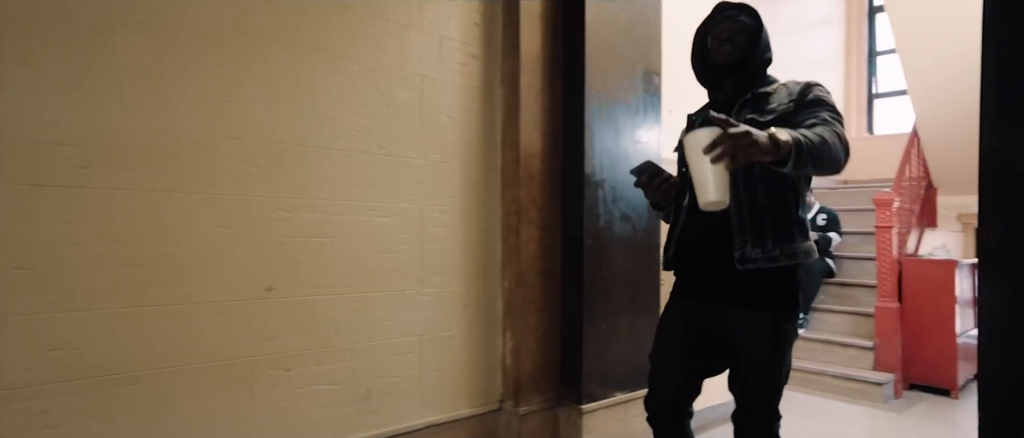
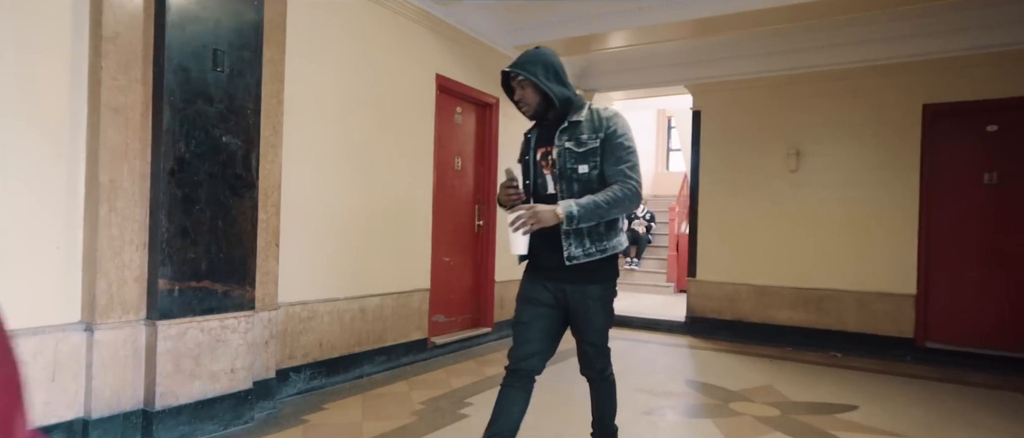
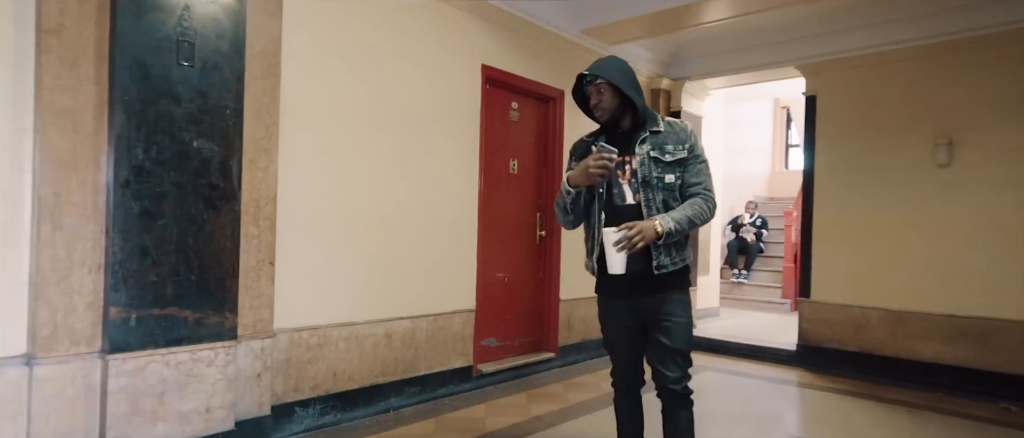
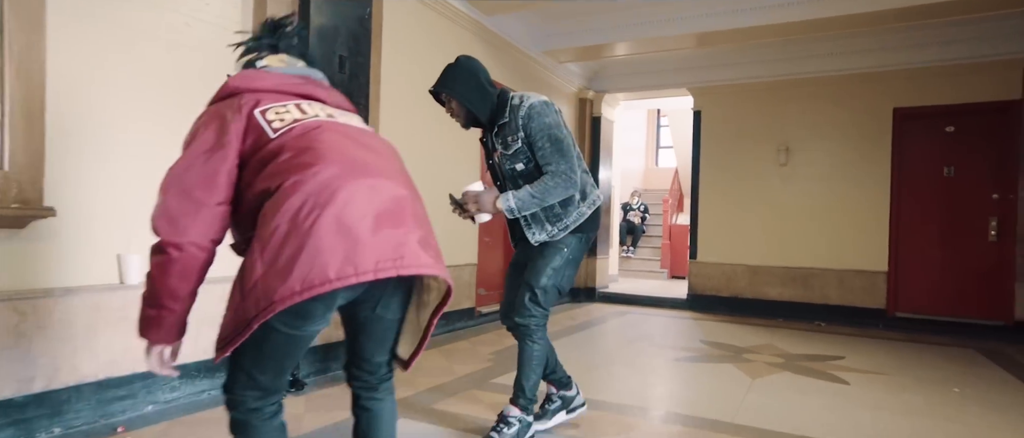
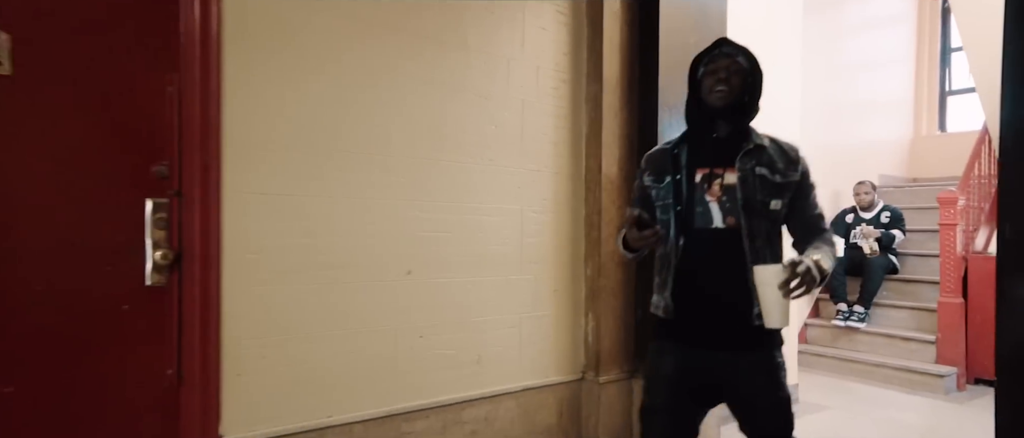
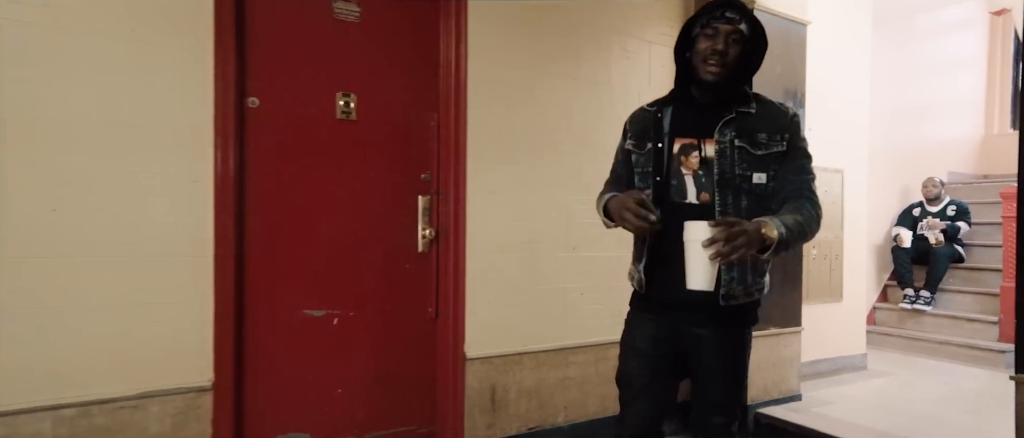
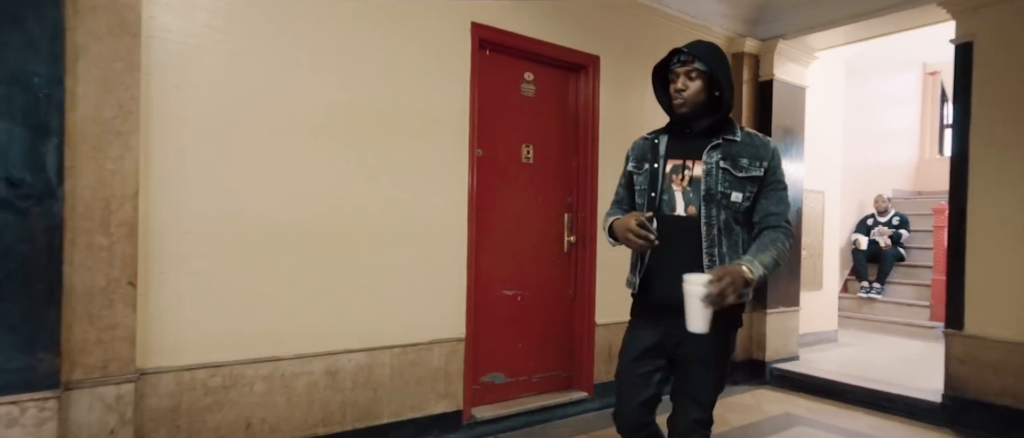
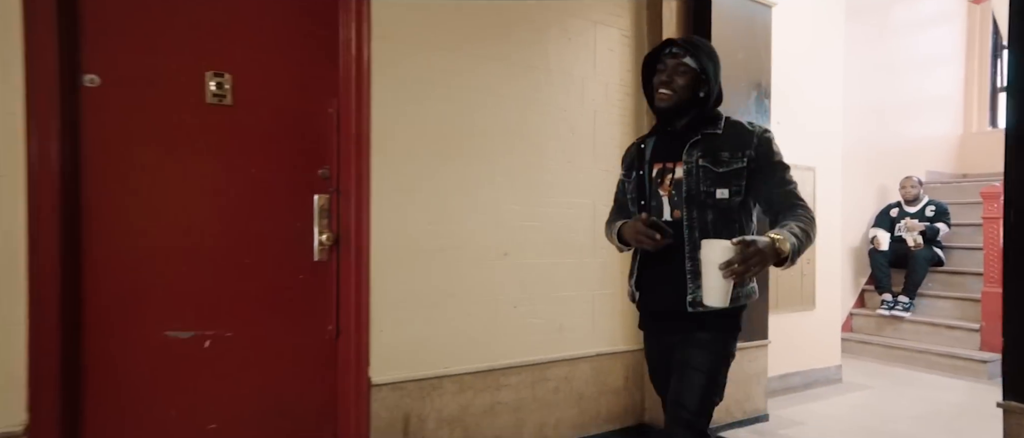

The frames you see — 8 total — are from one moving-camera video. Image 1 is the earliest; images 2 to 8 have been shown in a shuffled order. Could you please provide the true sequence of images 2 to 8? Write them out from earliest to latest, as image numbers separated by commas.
5, 8, 6, 7, 3, 2, 4
